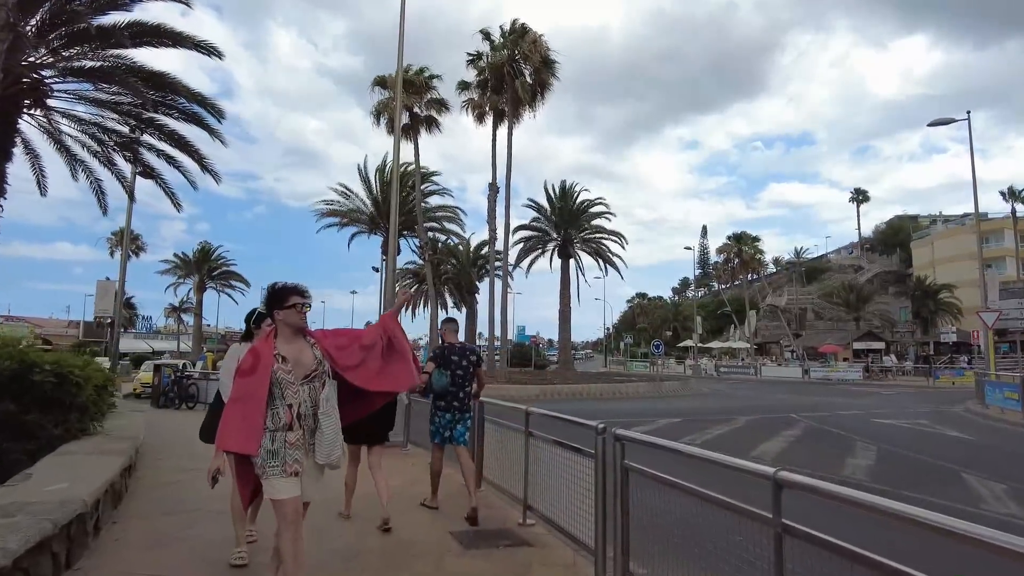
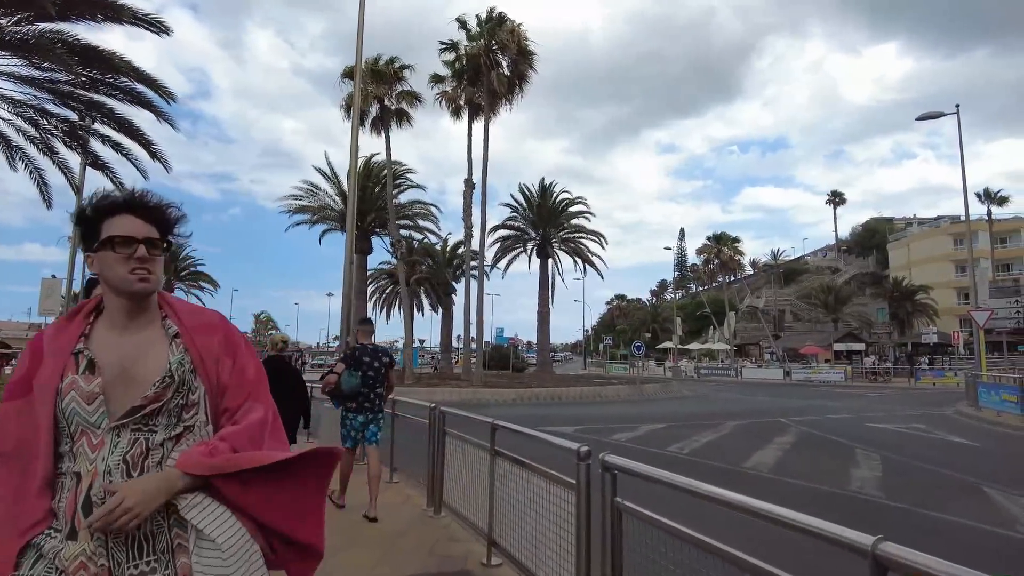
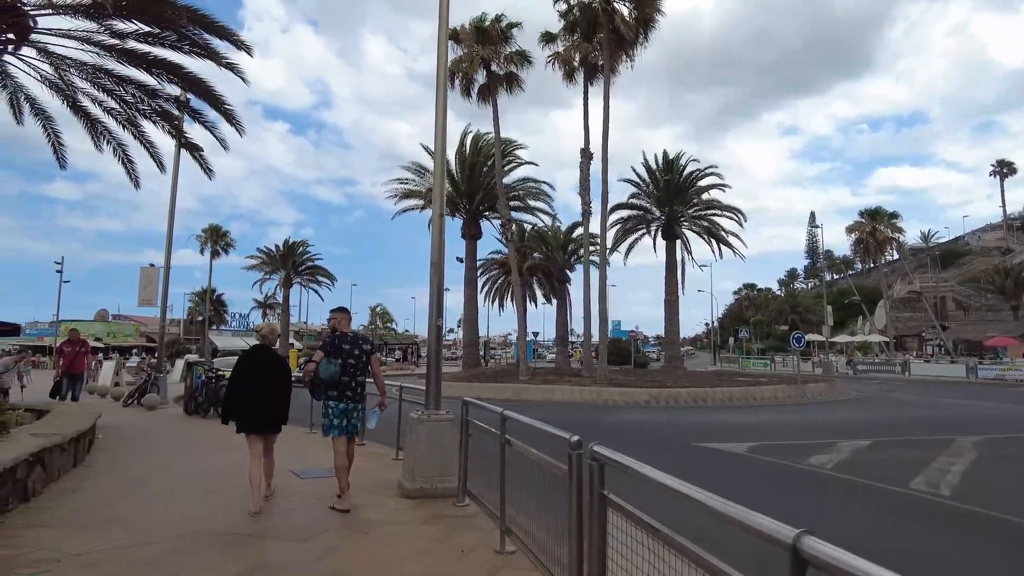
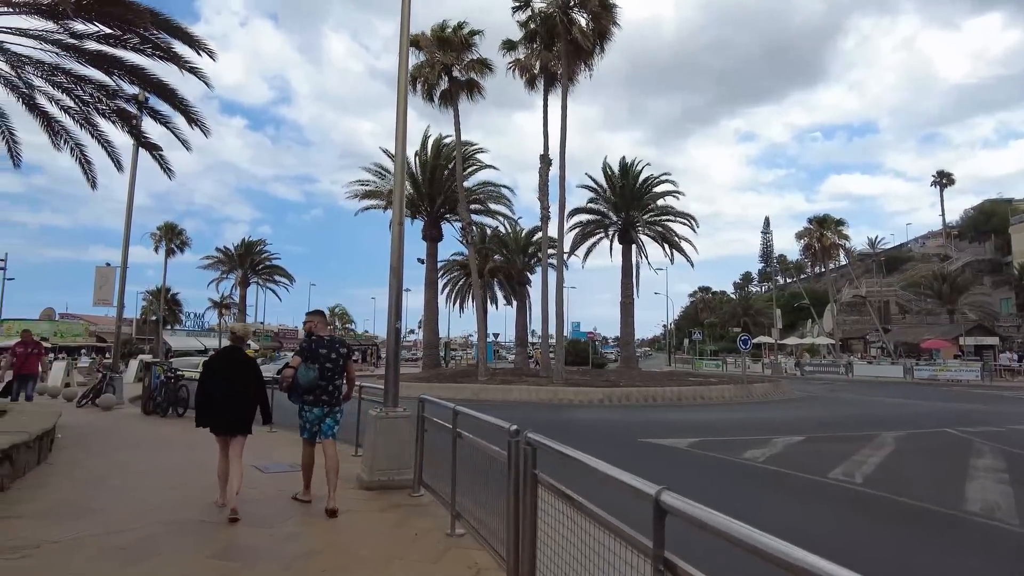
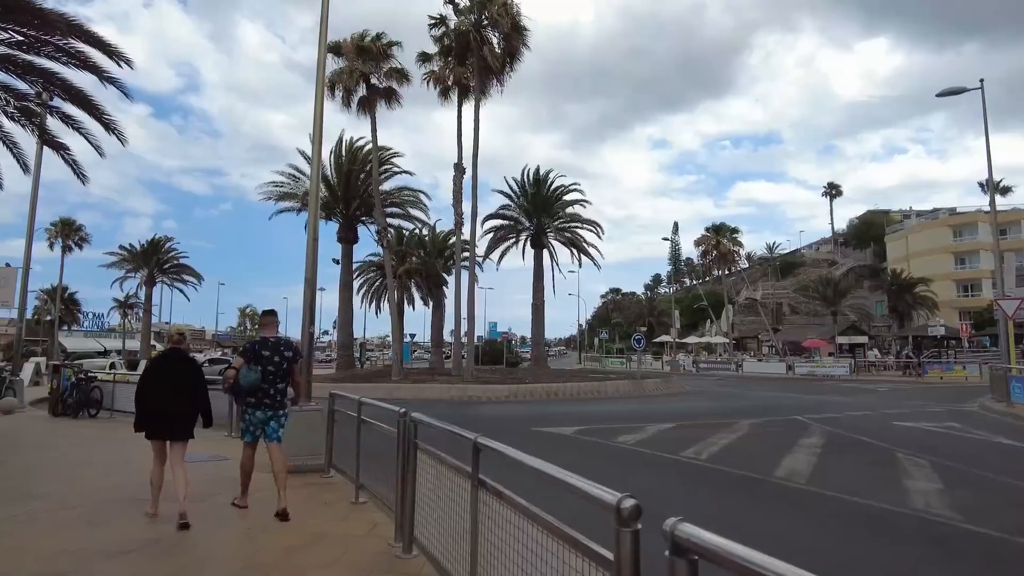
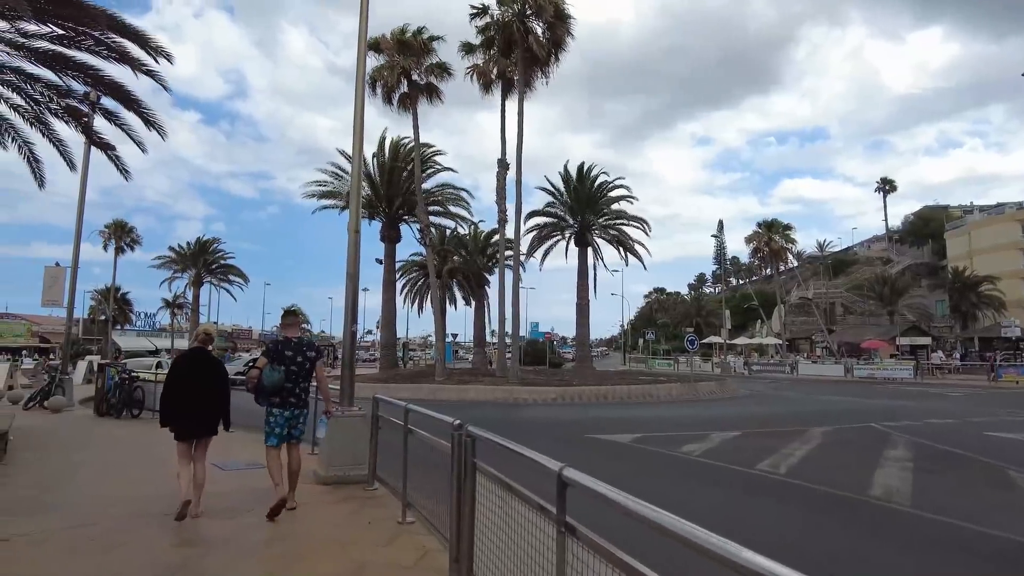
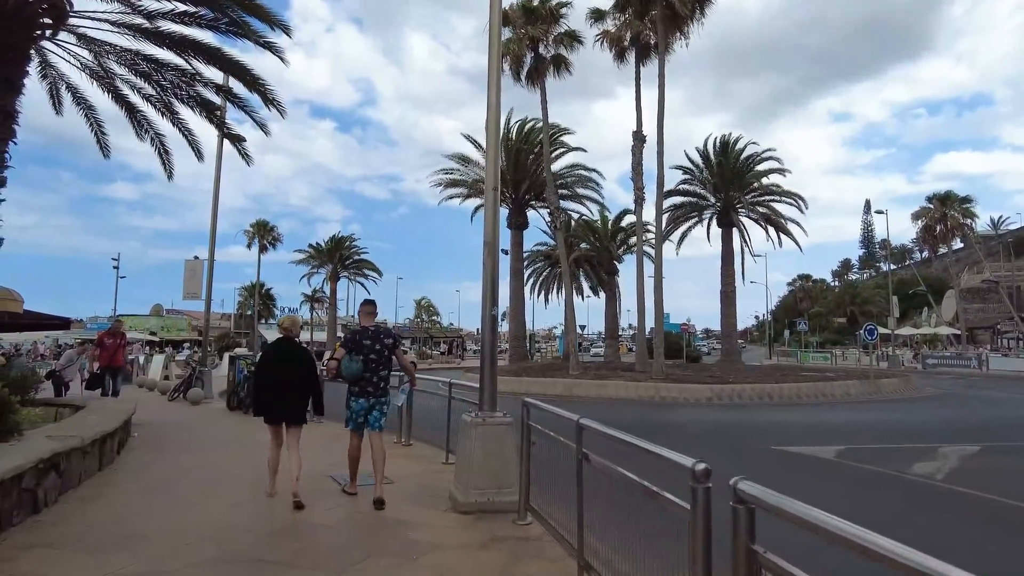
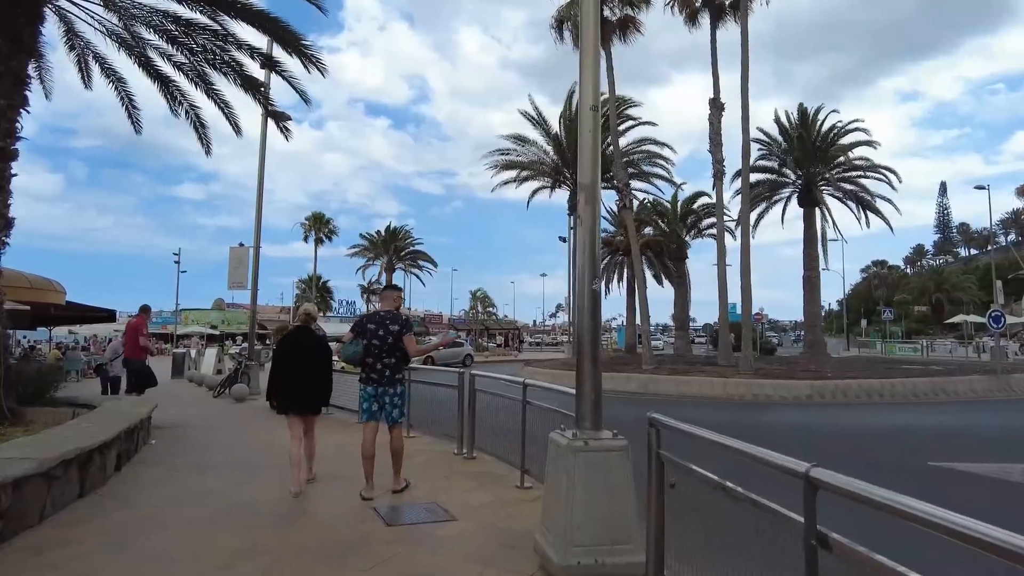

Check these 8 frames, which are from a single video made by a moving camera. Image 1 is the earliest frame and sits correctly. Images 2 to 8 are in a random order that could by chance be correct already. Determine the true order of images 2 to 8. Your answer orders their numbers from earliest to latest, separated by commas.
2, 5, 6, 4, 3, 7, 8
